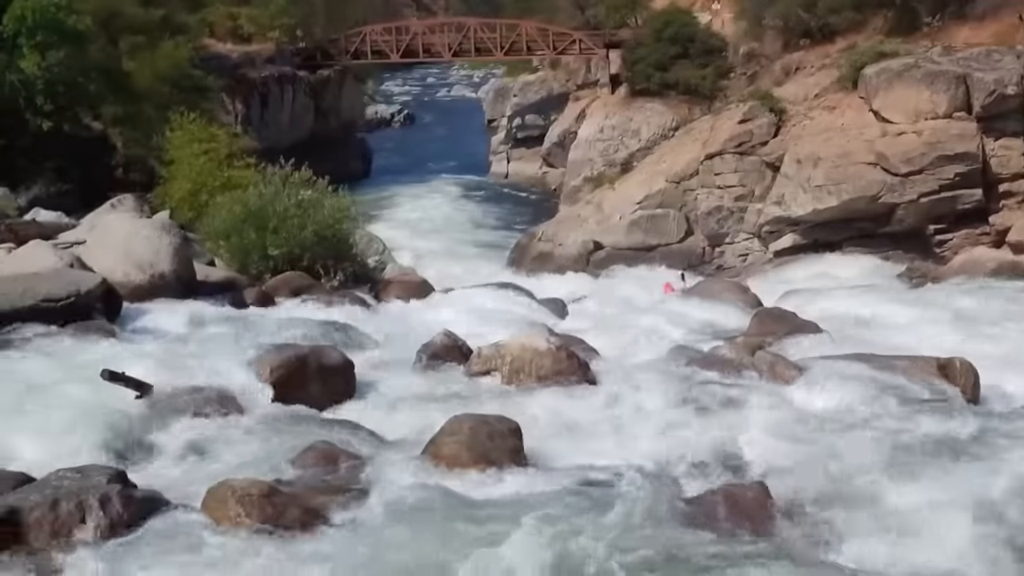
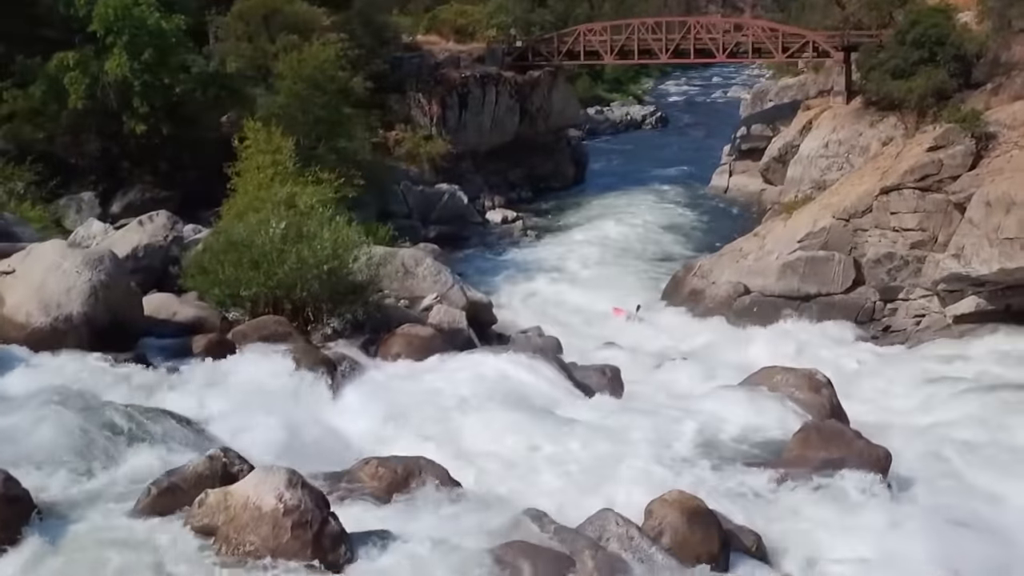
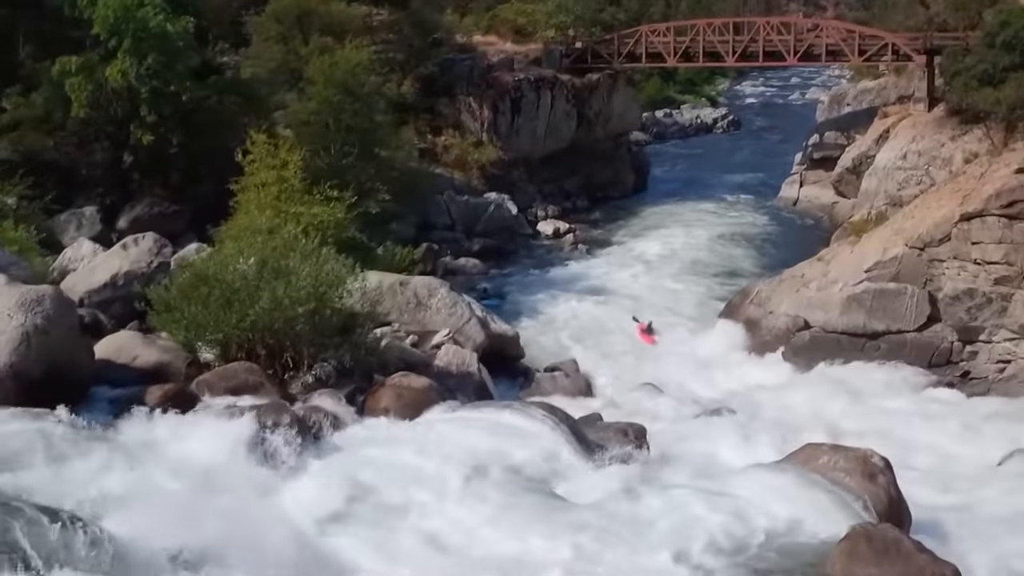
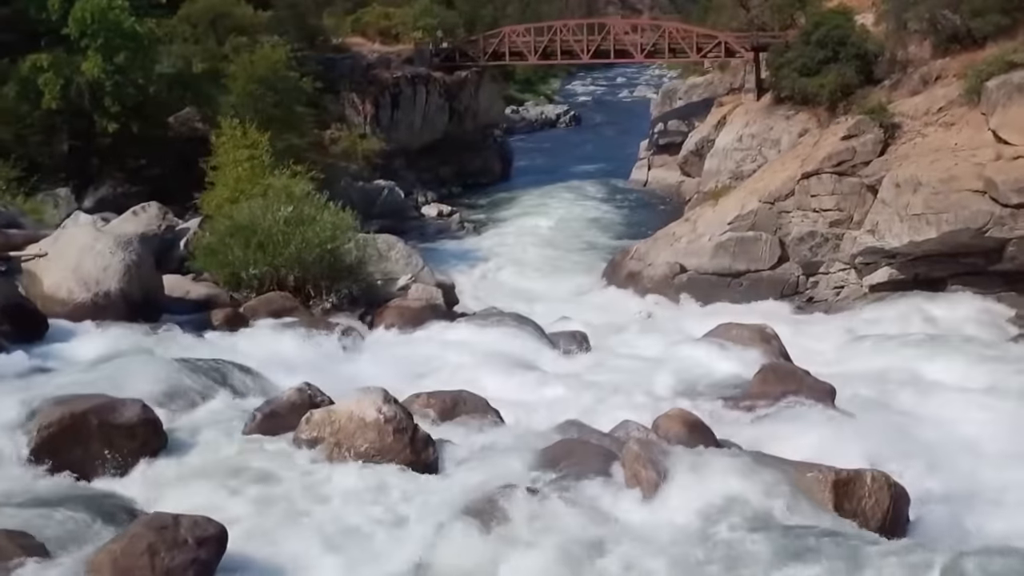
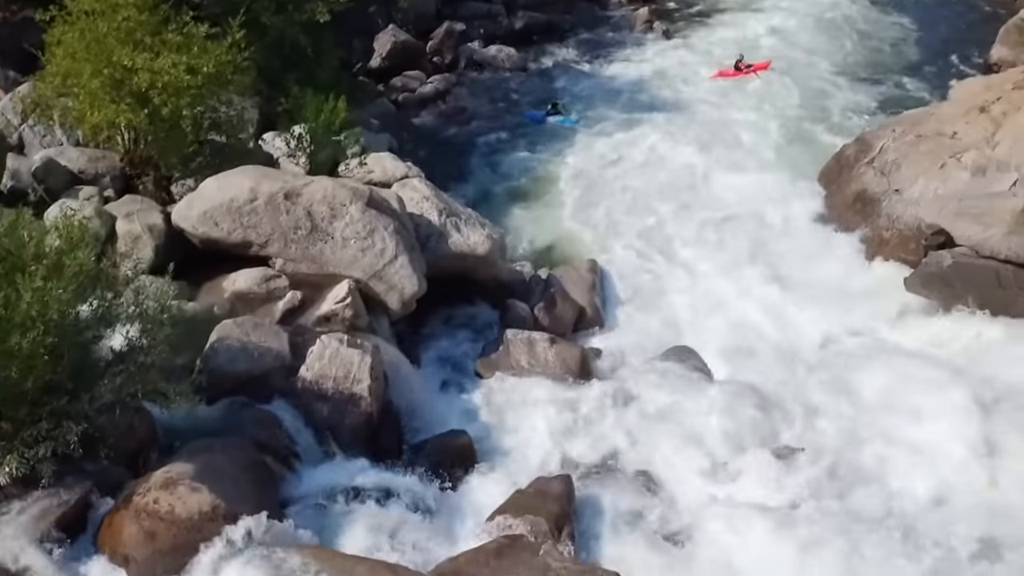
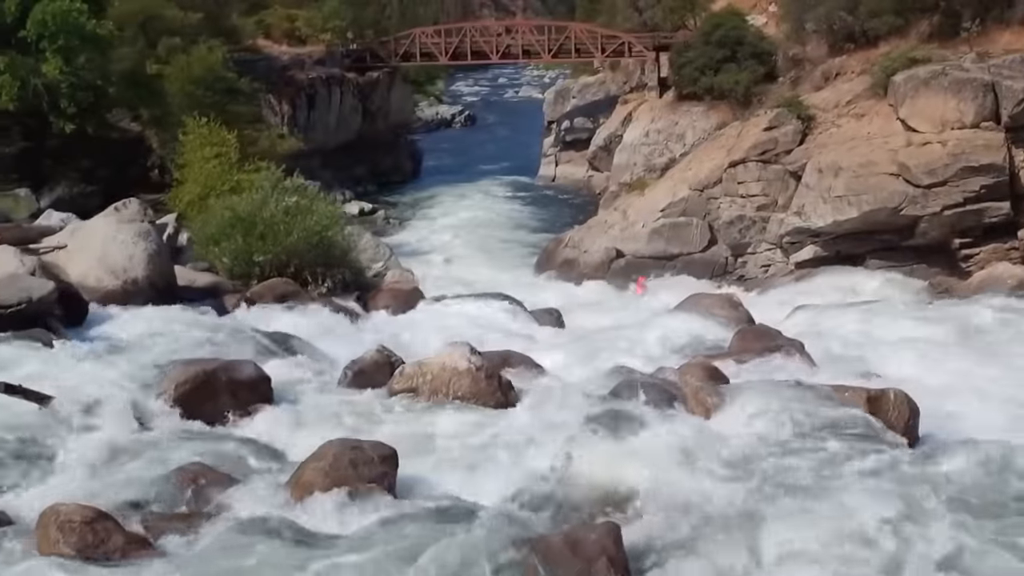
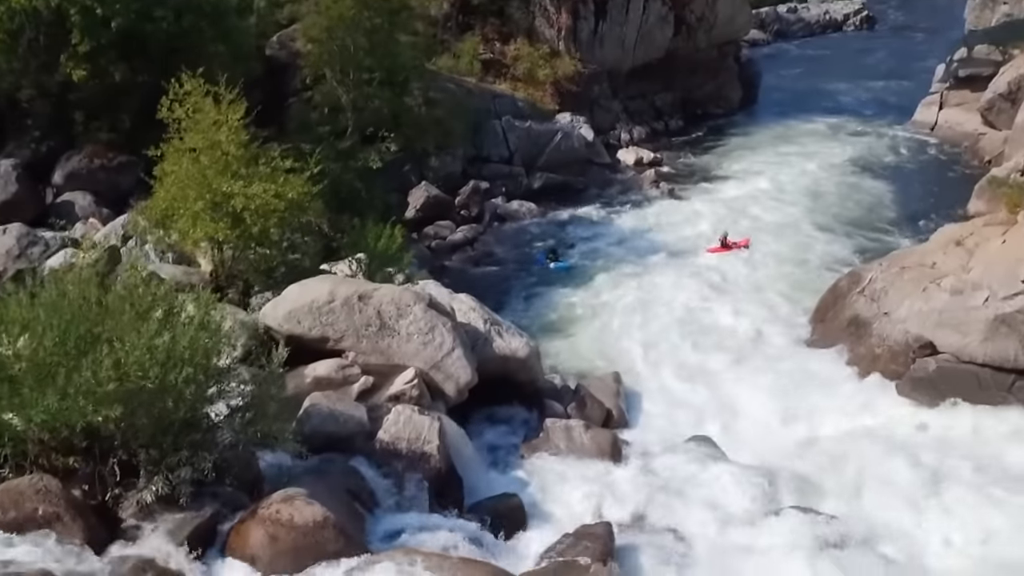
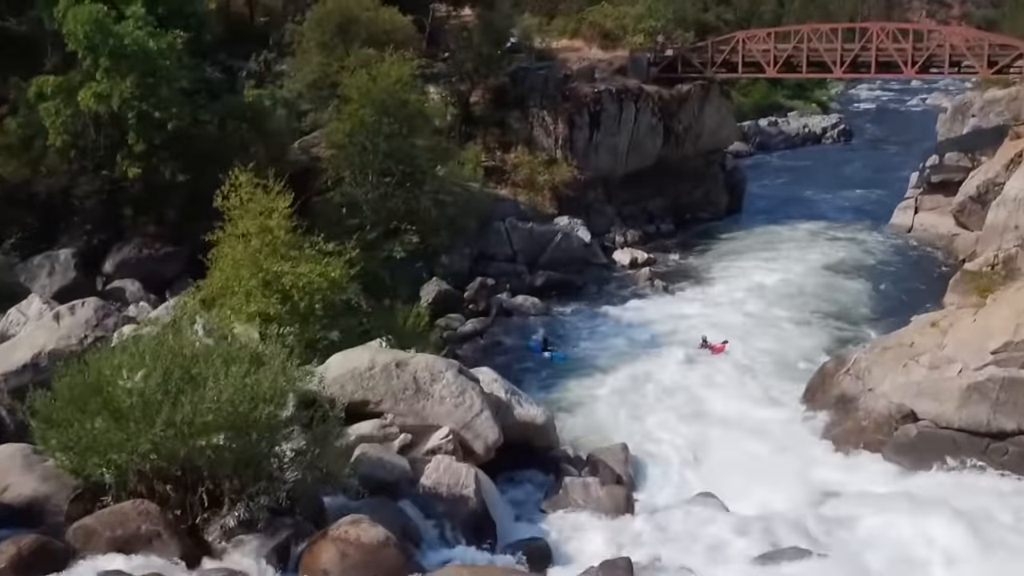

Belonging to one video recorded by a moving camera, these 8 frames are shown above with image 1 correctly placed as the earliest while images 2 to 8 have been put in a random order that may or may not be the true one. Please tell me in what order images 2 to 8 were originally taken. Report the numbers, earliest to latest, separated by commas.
6, 4, 2, 3, 8, 7, 5
